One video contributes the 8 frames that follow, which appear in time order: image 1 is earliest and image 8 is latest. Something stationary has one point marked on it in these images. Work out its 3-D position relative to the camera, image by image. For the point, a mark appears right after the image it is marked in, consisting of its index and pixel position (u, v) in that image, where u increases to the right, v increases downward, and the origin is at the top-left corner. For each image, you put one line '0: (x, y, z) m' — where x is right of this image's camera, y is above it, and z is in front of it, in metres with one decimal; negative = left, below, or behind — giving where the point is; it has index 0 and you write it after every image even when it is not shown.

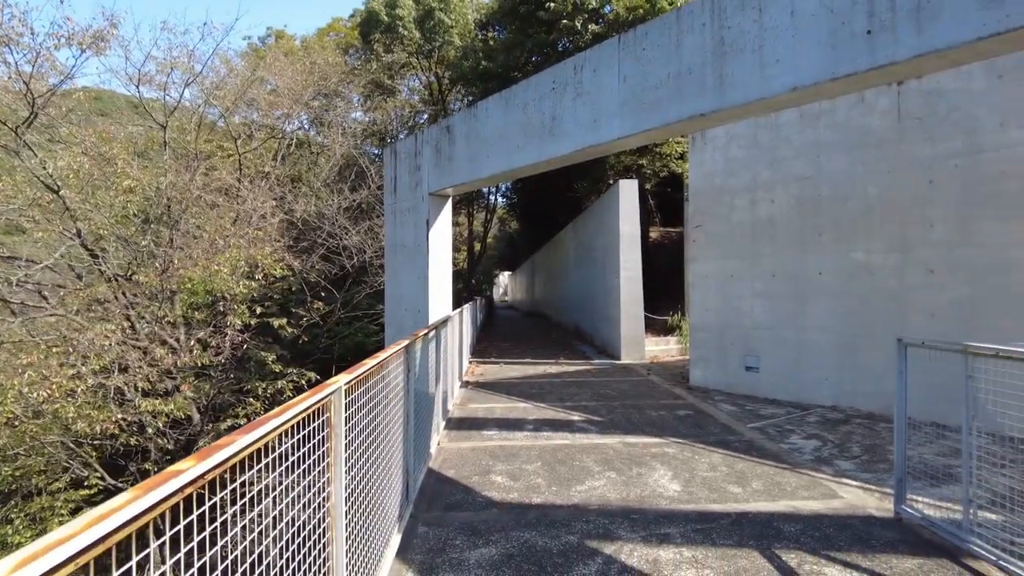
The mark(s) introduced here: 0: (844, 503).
0: (+2.0, -1.3, +4.0) m
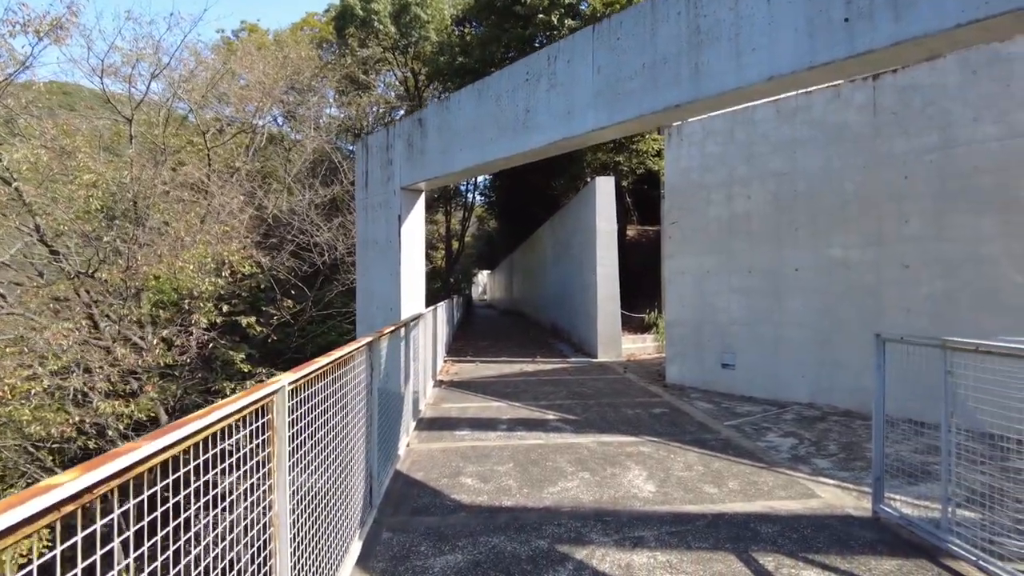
0: (+1.8, -1.3, +3.9) m
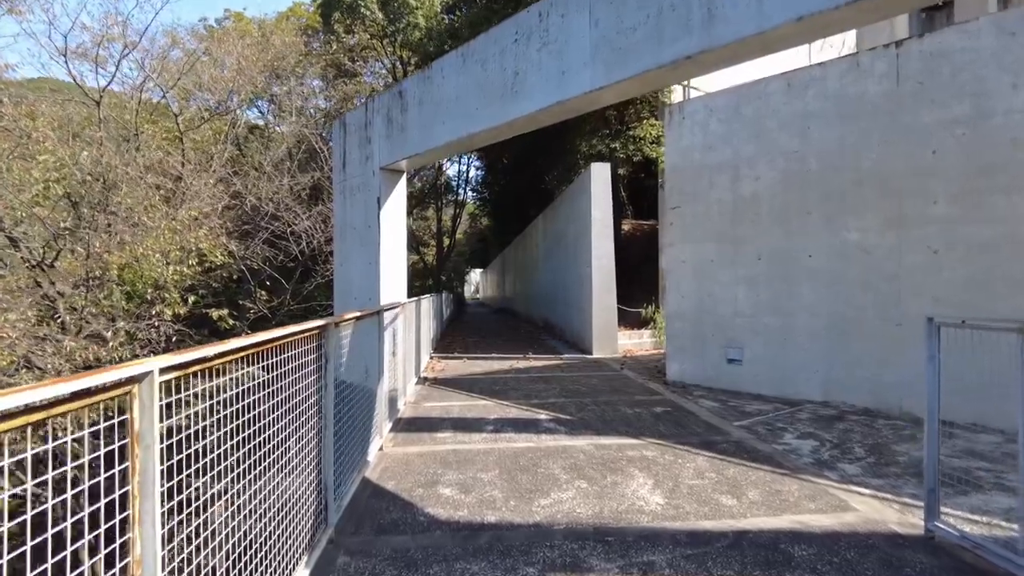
0: (+1.8, -1.2, +3.3) m
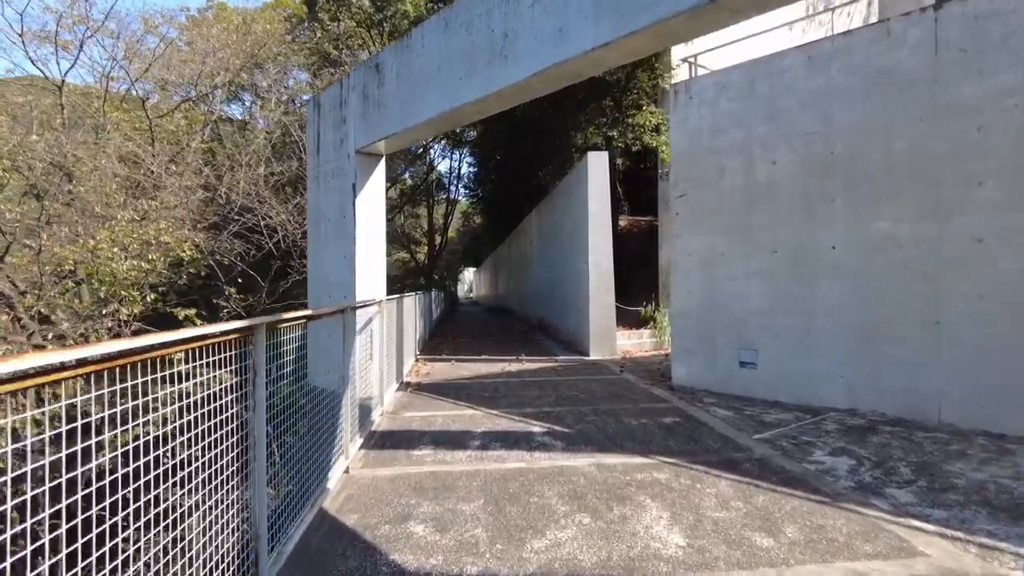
0: (+1.7, -1.1, +2.7) m
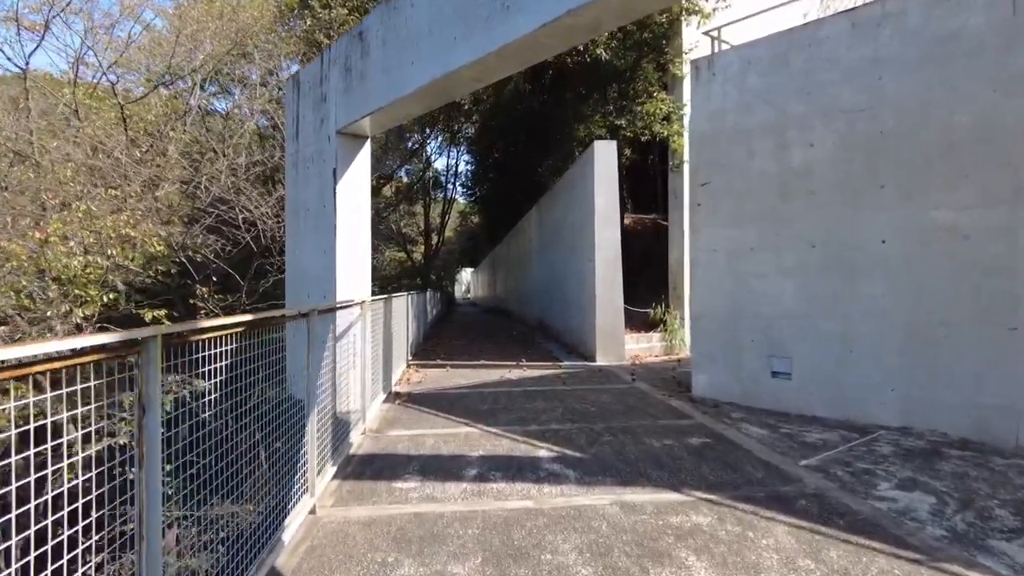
0: (+1.7, -1.1, +1.9) m
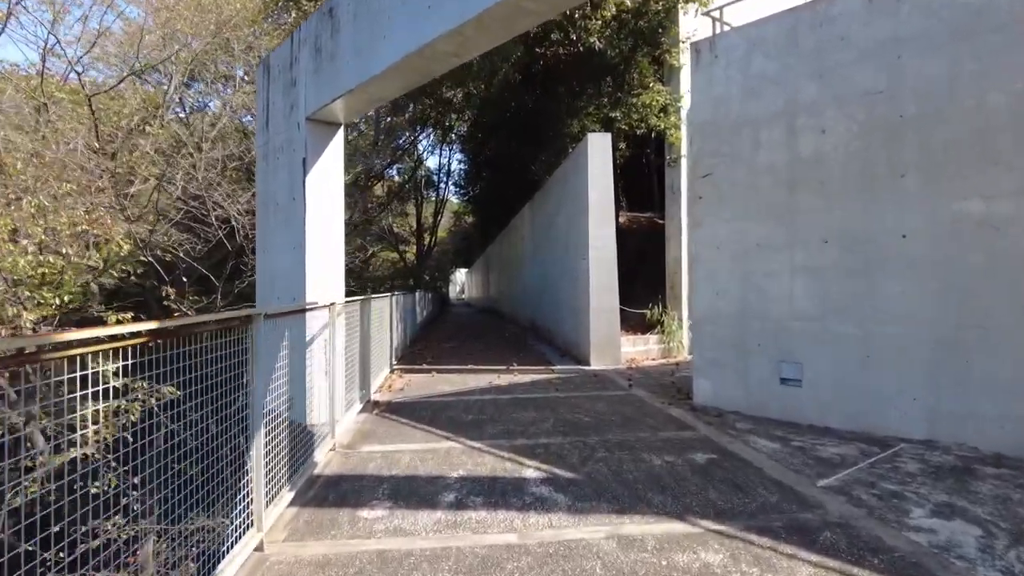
0: (+1.7, -1.1, +1.5) m
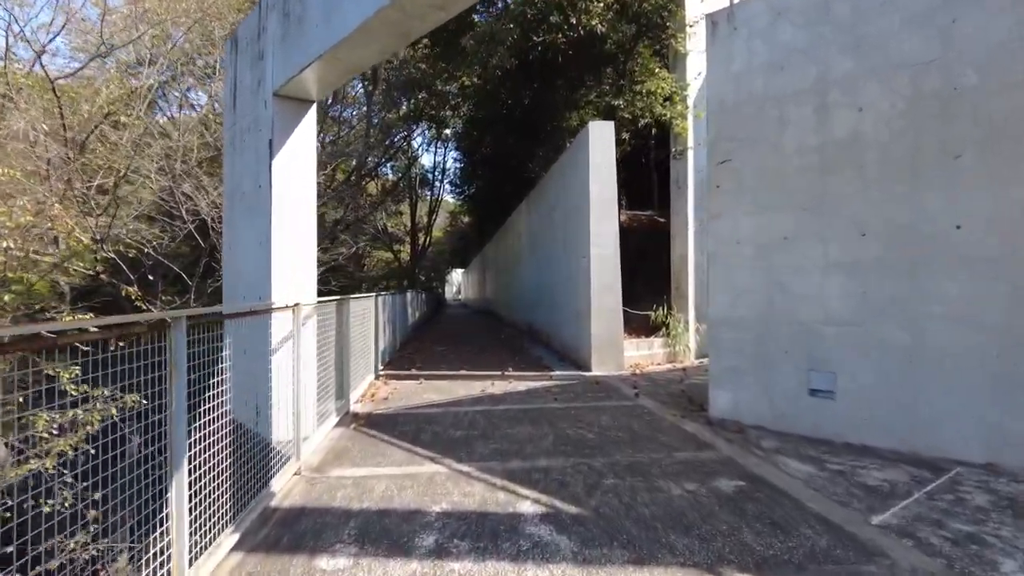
0: (+1.6, -1.1, +0.8) m
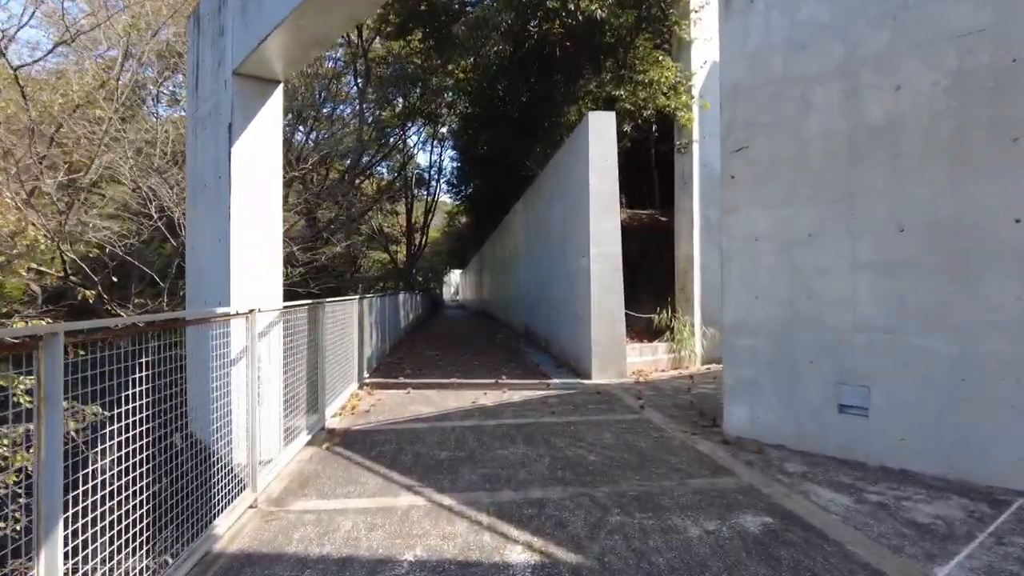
0: (+1.6, -1.1, +0.3) m
